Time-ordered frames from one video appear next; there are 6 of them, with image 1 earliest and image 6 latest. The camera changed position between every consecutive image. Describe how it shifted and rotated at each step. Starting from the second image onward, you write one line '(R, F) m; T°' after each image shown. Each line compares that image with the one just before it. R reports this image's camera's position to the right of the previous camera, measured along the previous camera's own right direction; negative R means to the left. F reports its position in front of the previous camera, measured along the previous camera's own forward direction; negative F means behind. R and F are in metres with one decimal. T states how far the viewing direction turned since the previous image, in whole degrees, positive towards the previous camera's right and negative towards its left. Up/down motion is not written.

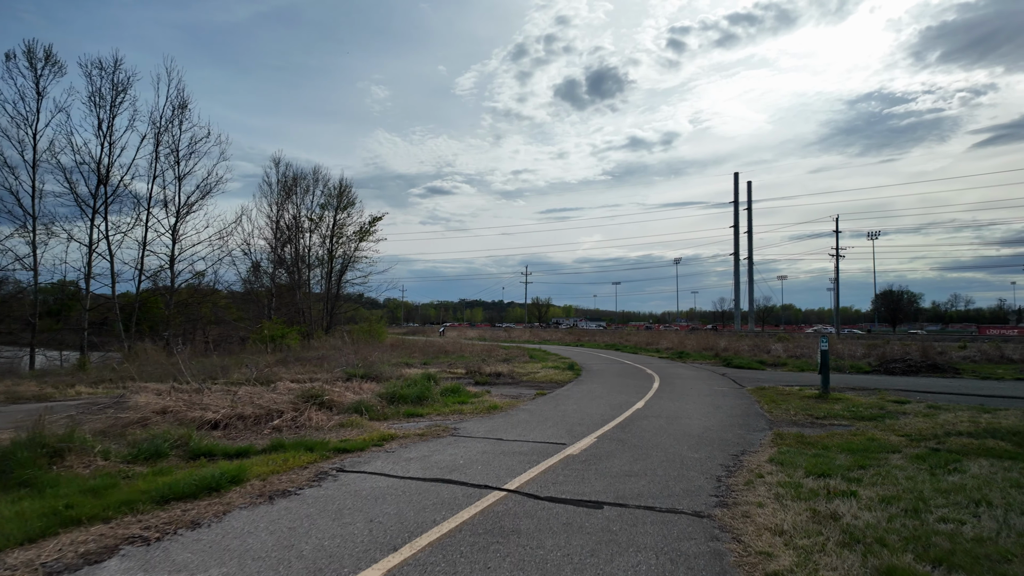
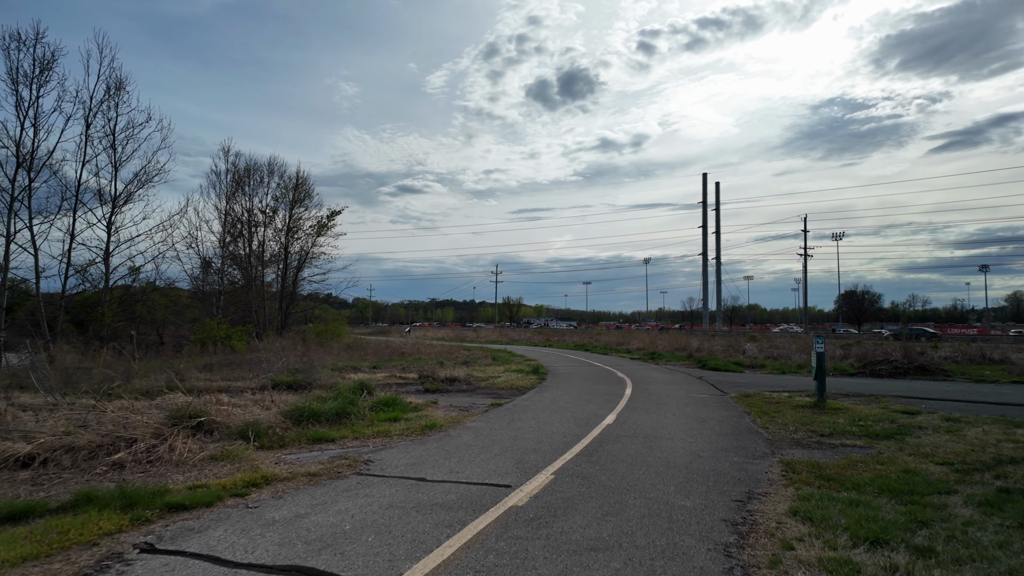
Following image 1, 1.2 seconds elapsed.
(+0.5, +2.3) m; +3°
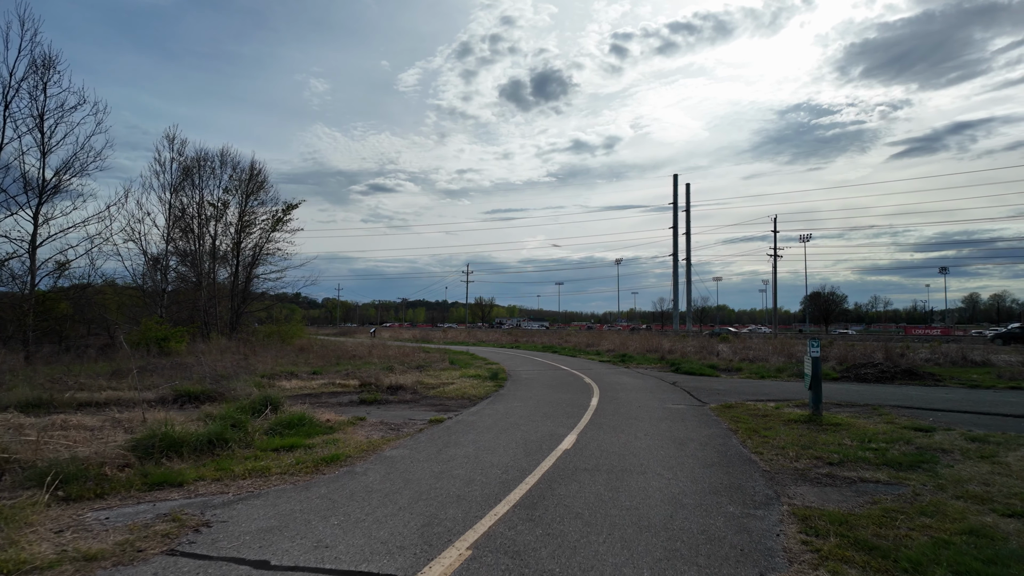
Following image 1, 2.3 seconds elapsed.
(+0.6, +2.2) m; +3°
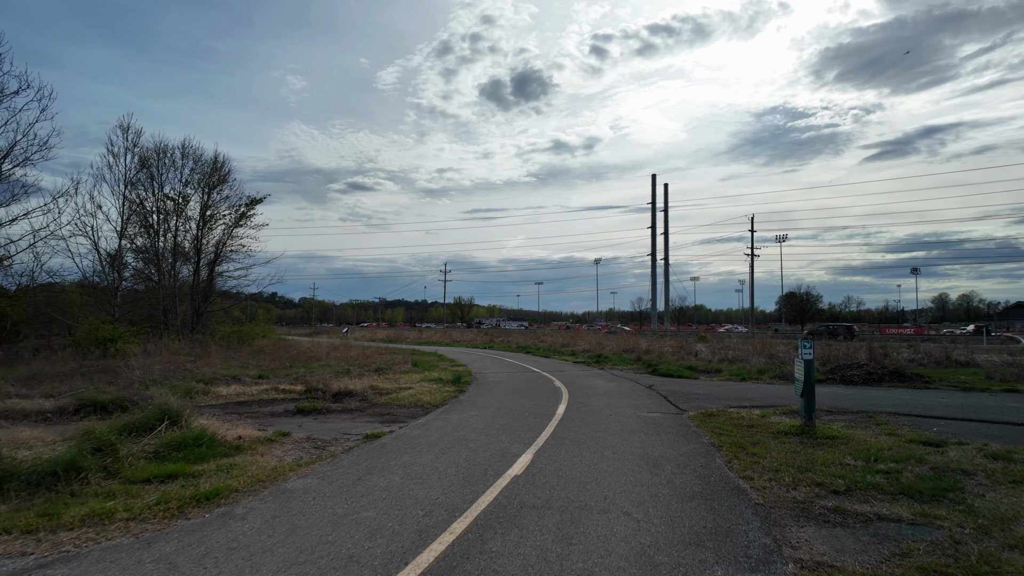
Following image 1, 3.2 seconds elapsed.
(+0.5, +1.5) m; +2°
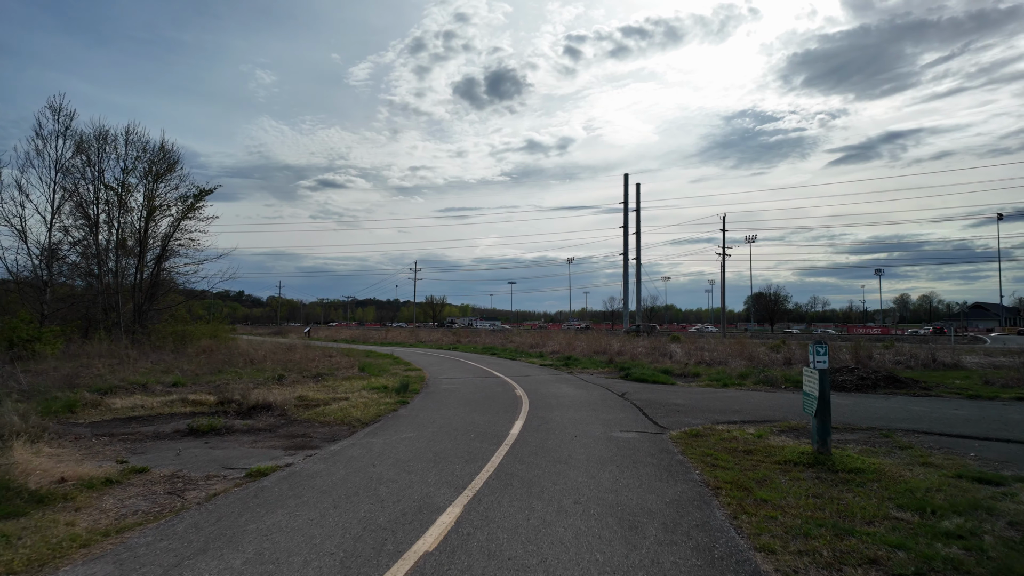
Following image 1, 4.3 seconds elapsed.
(+0.5, +2.3) m; +3°
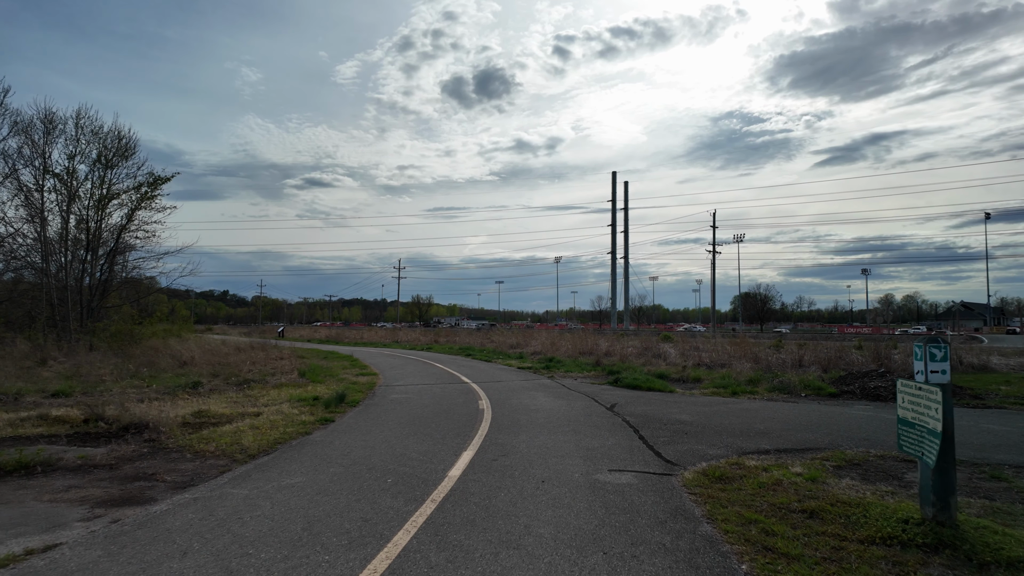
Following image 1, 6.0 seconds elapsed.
(+0.6, +3.2) m; +1°
